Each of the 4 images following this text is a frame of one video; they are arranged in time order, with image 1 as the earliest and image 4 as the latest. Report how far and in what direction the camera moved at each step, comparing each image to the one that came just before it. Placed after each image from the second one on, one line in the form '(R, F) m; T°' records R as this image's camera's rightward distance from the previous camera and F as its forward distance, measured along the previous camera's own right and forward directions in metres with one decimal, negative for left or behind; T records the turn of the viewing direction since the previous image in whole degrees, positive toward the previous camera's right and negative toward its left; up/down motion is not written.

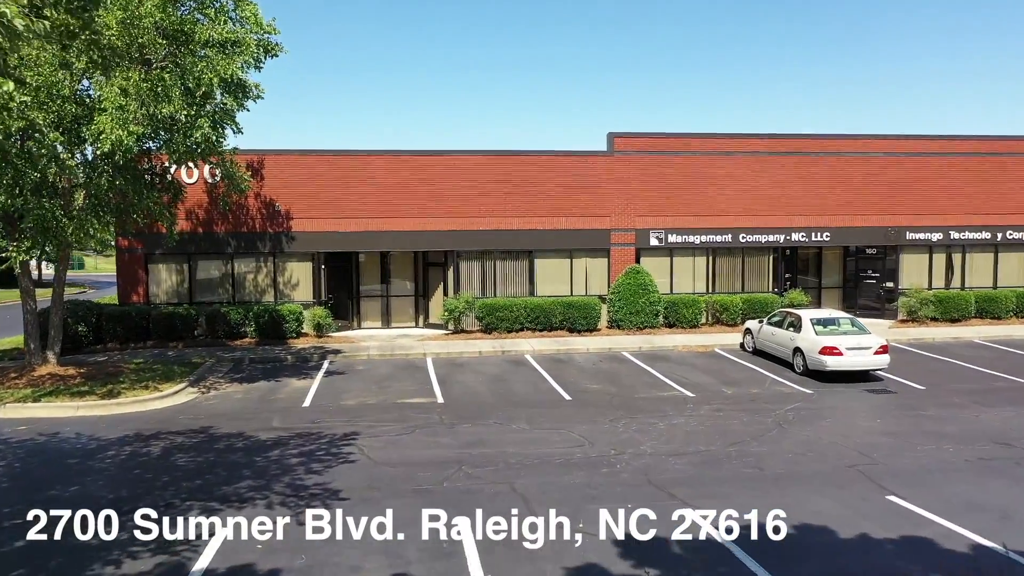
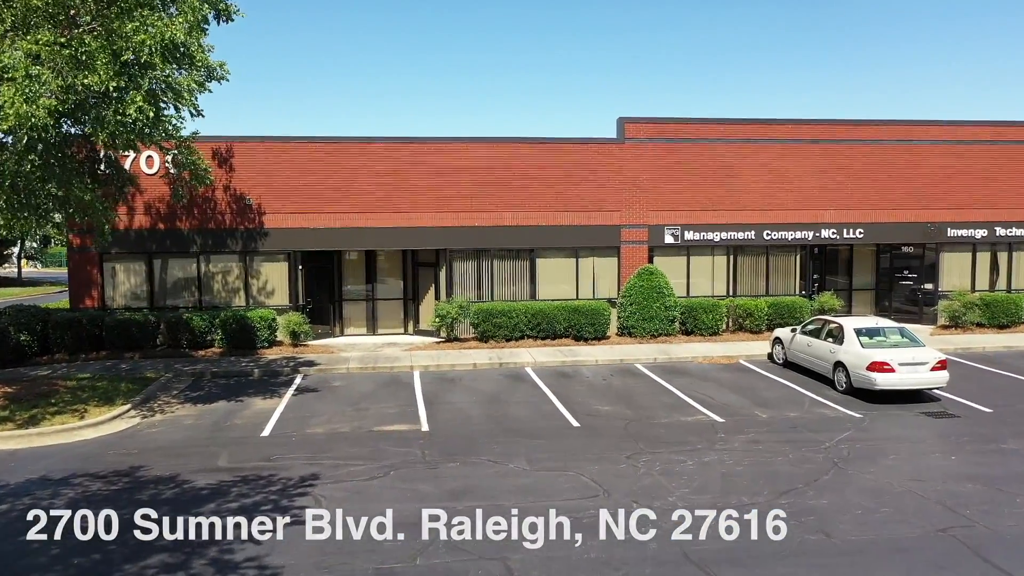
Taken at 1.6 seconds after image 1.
(+0.1, +2.2) m; 0°
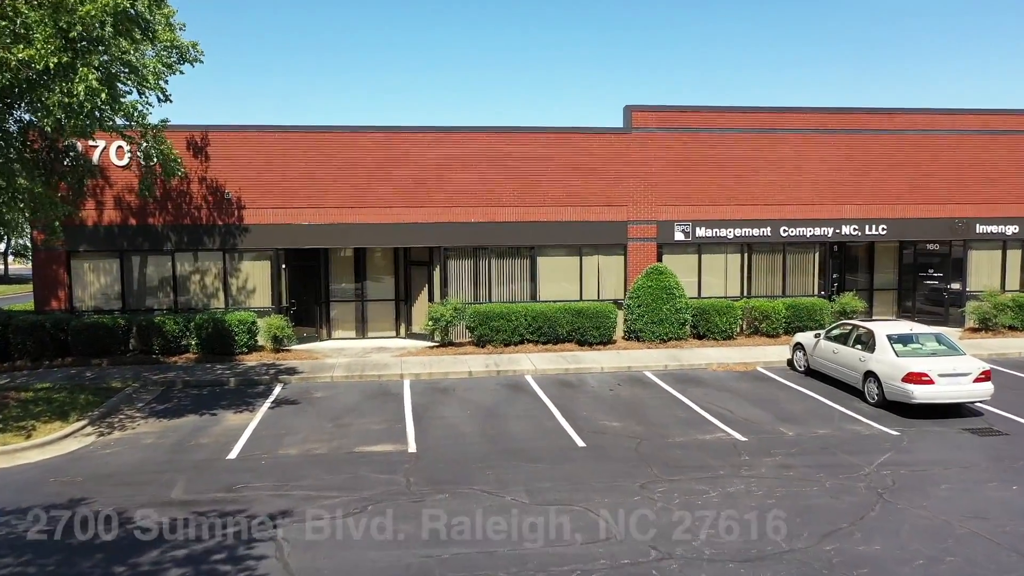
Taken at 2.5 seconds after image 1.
(0.0, +1.3) m; 0°
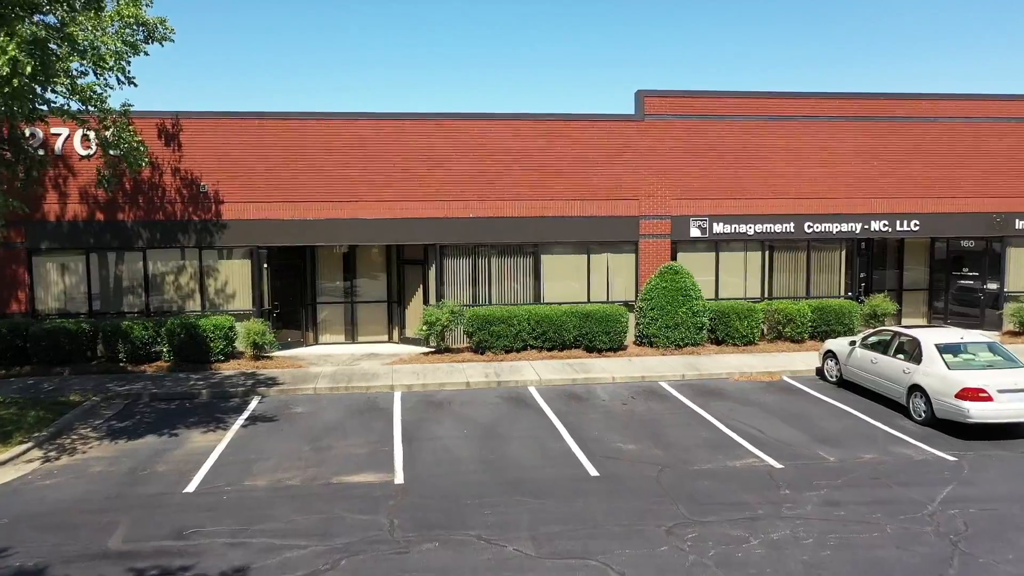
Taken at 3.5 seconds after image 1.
(0.0, +1.4) m; 0°
